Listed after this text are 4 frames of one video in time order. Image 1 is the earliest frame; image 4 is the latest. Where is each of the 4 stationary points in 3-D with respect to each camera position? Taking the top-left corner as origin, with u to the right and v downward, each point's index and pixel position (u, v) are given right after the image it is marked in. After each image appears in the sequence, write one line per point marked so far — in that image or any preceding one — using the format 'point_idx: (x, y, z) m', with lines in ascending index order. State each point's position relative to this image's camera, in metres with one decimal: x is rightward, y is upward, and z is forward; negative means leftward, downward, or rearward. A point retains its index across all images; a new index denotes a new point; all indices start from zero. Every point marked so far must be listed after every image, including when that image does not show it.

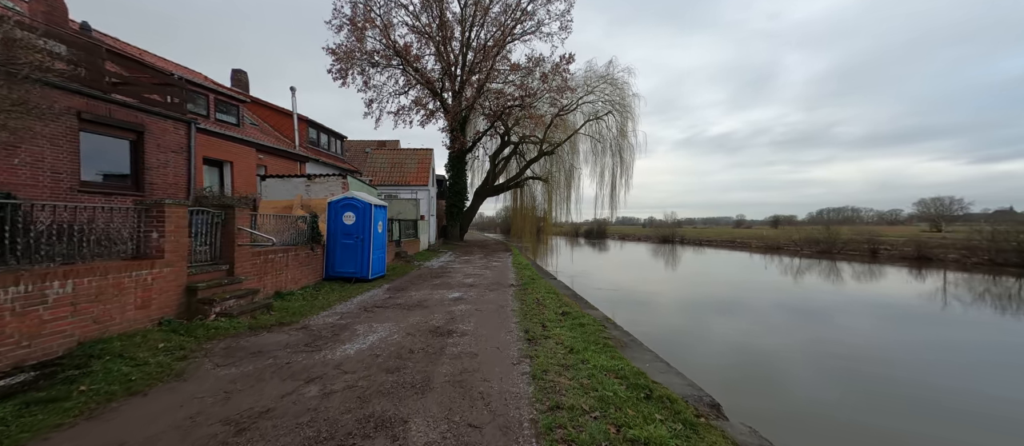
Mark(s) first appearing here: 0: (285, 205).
0: (-6.0, +0.5, +8.4) m
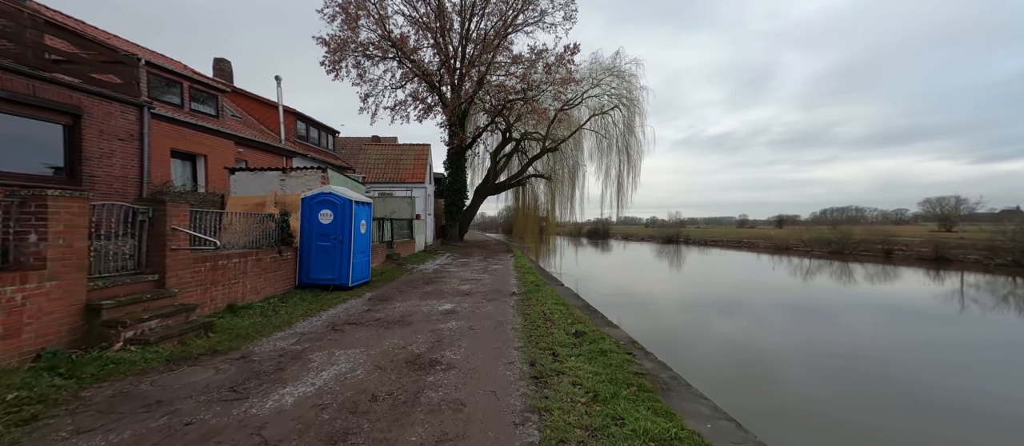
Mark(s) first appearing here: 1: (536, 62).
0: (-6.0, +0.5, +7.4) m
1: (+1.5, +10.0, +19.7) m
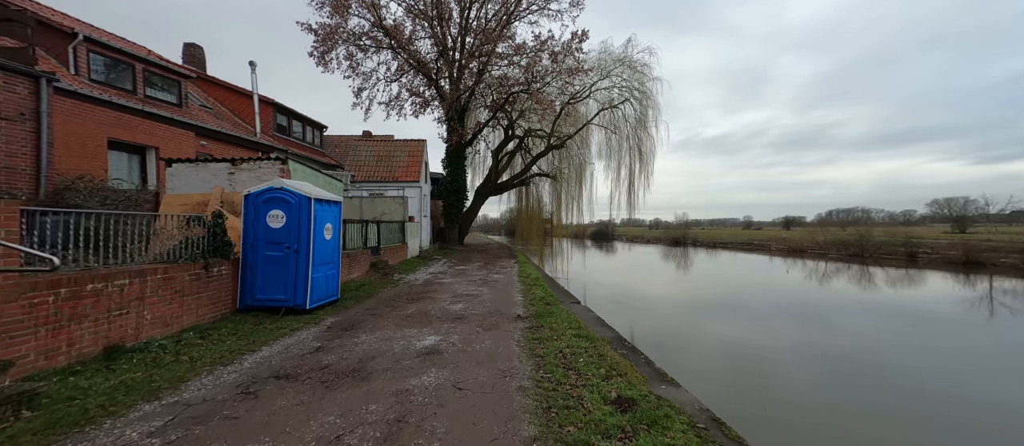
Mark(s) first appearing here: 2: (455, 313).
0: (-5.9, +0.4, +5.9) m
1: (+1.6, +9.9, +18.3) m
2: (-1.0, -1.6, +5.7) m
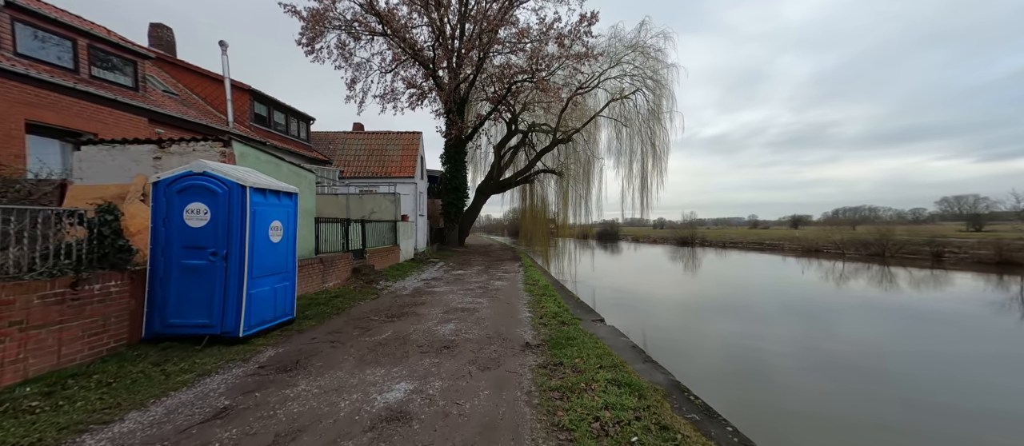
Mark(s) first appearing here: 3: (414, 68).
0: (-5.8, +0.4, +4.6) m
1: (+1.8, +9.9, +16.9) m
2: (-0.9, -1.6, +4.3) m
3: (-5.8, +9.1, +18.7) m
